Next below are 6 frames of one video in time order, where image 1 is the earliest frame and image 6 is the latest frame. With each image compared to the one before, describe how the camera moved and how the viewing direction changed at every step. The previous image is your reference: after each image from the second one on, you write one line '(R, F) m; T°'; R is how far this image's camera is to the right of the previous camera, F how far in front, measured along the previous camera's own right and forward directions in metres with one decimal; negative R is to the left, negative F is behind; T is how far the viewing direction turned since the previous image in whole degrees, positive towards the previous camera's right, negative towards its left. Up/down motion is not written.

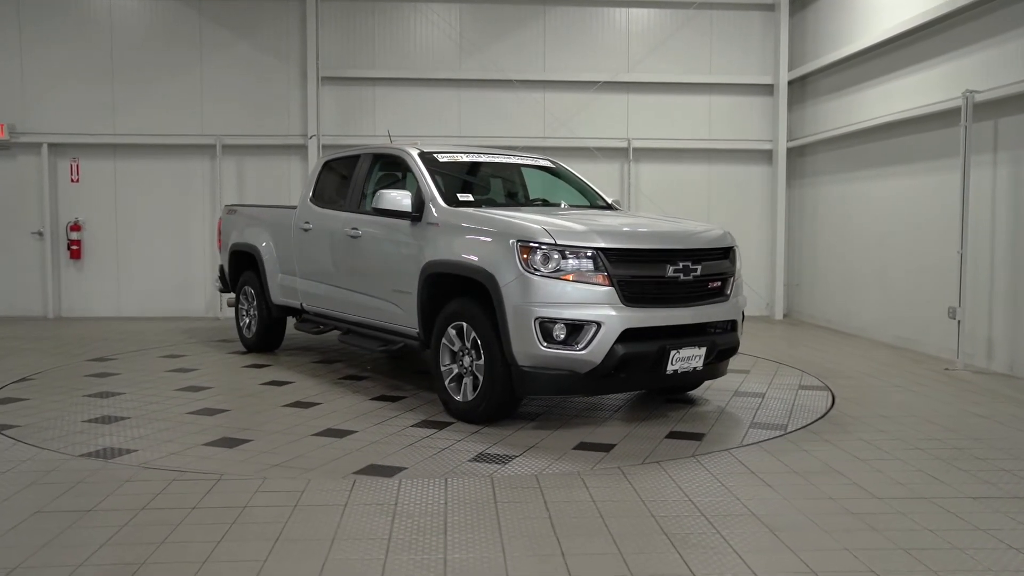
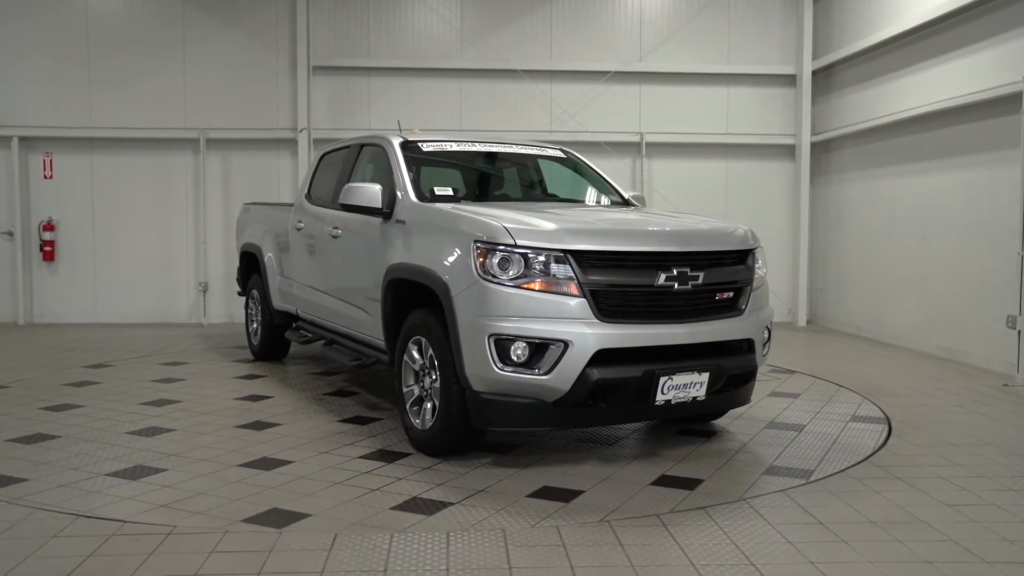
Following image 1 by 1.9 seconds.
(+0.3, +0.6) m; -2°
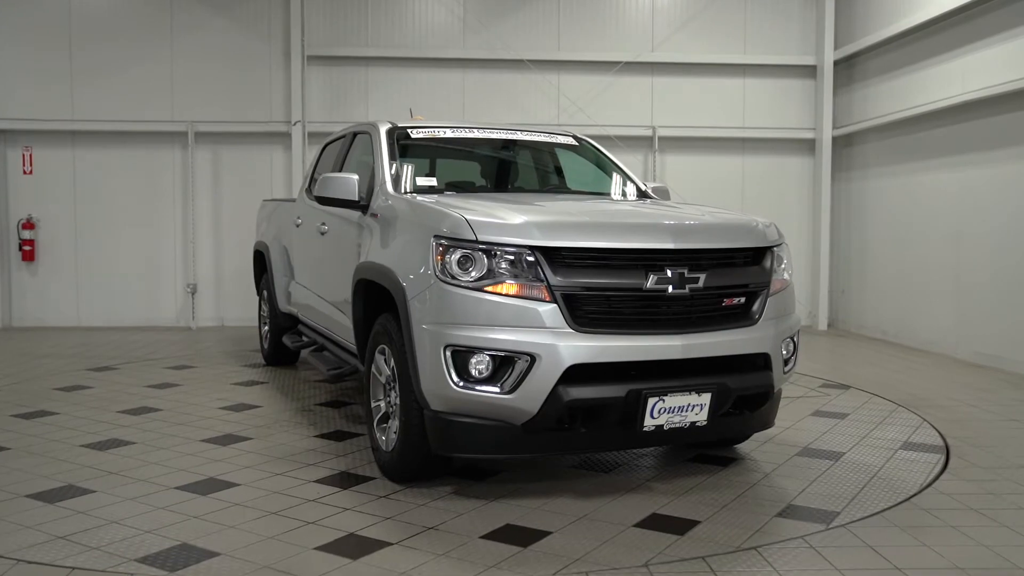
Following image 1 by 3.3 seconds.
(+0.2, +0.5) m; -1°
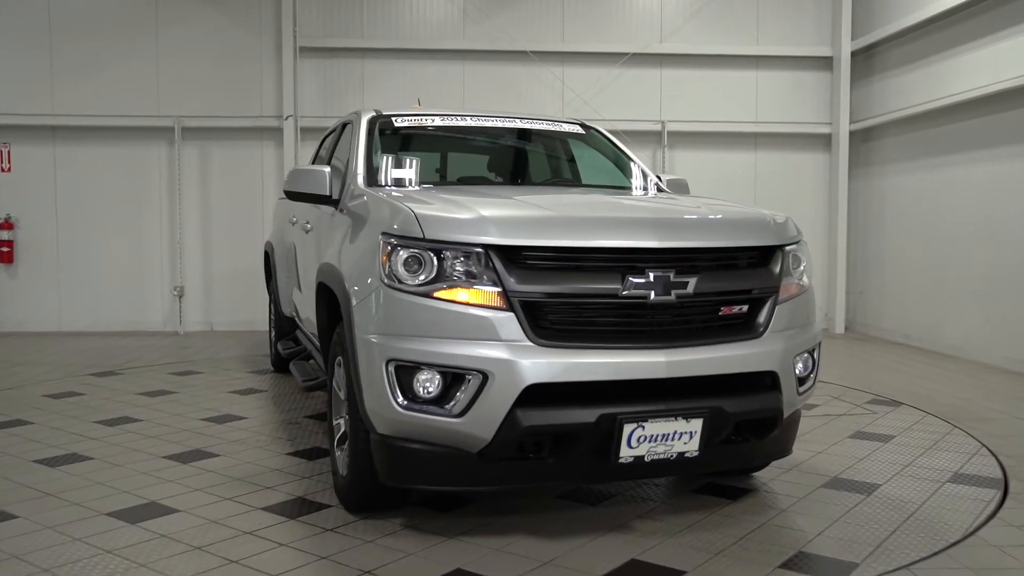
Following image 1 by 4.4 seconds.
(+0.2, +0.4) m; -1°
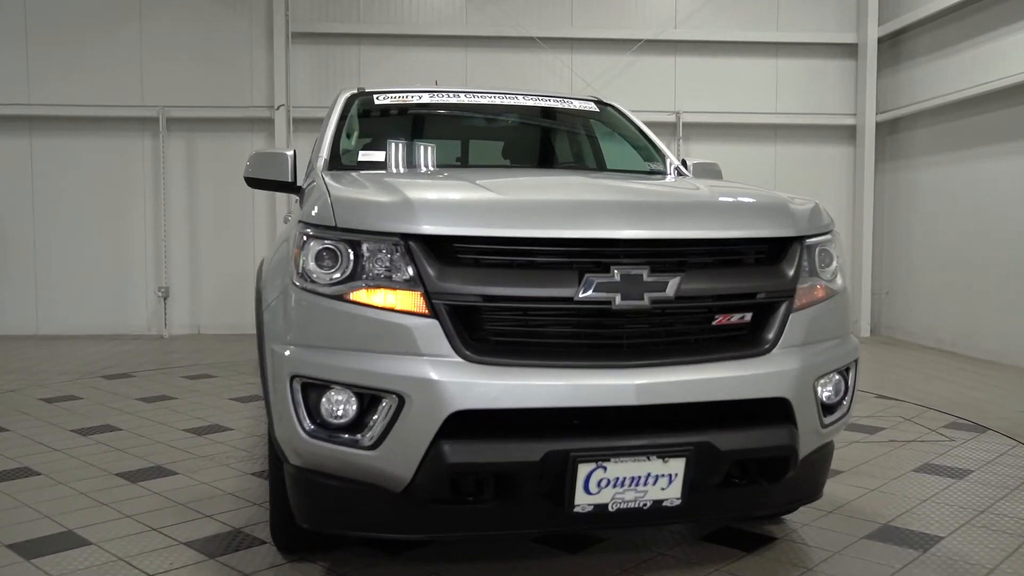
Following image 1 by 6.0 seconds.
(+0.2, +0.5) m; -1°
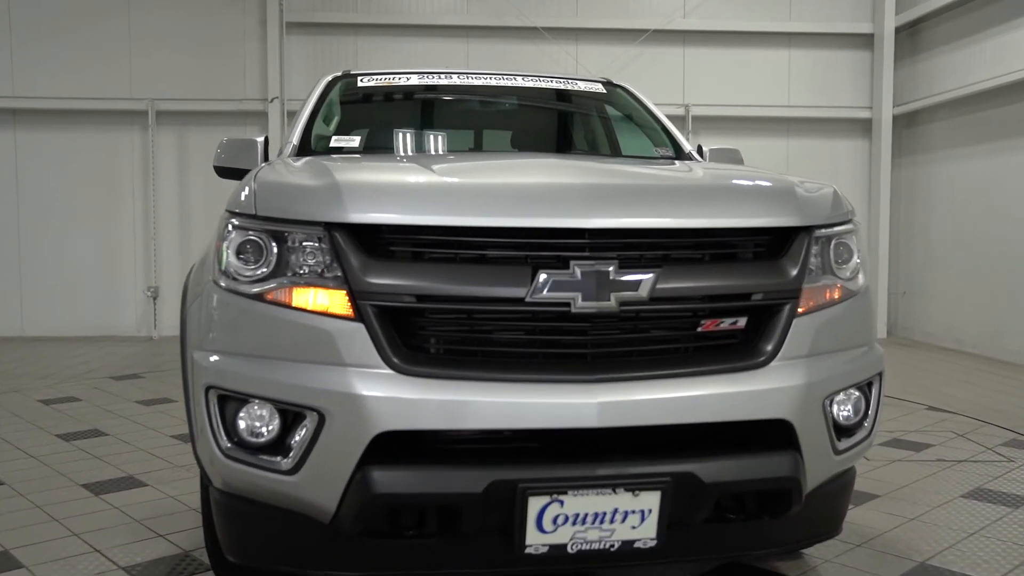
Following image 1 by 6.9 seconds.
(+0.1, +0.3) m; -1°
